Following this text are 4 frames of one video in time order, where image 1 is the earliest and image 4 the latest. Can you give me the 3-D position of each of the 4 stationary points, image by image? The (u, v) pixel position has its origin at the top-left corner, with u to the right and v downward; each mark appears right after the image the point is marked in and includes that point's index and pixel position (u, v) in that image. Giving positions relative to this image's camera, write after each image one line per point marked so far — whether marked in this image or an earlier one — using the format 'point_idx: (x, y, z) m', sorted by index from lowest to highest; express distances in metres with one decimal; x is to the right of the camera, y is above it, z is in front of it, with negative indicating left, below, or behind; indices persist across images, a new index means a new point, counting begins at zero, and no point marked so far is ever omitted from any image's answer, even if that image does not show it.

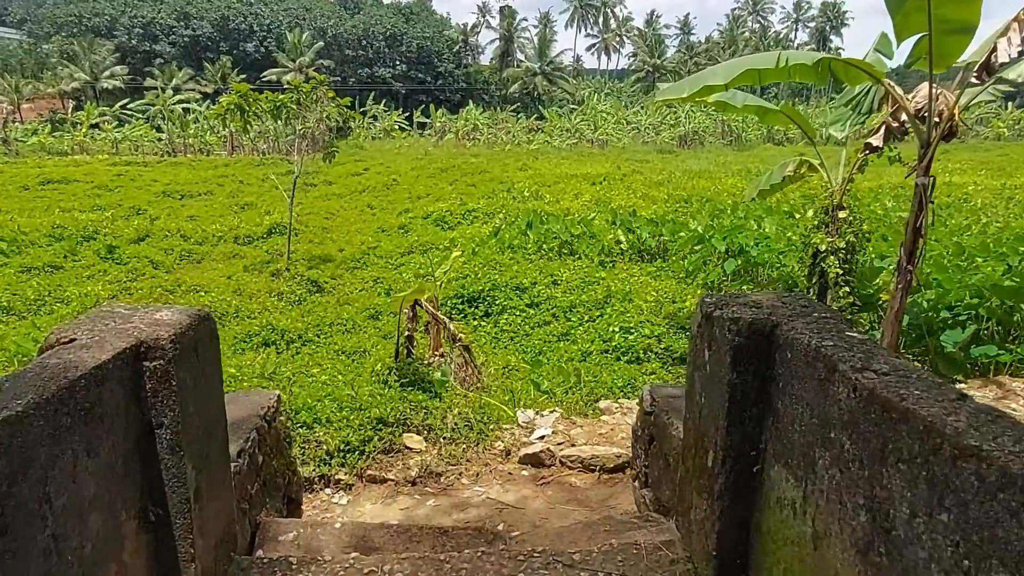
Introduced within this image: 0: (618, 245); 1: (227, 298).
0: (+1.1, +0.4, +7.3) m
1: (-2.8, -0.1, +7.1) m
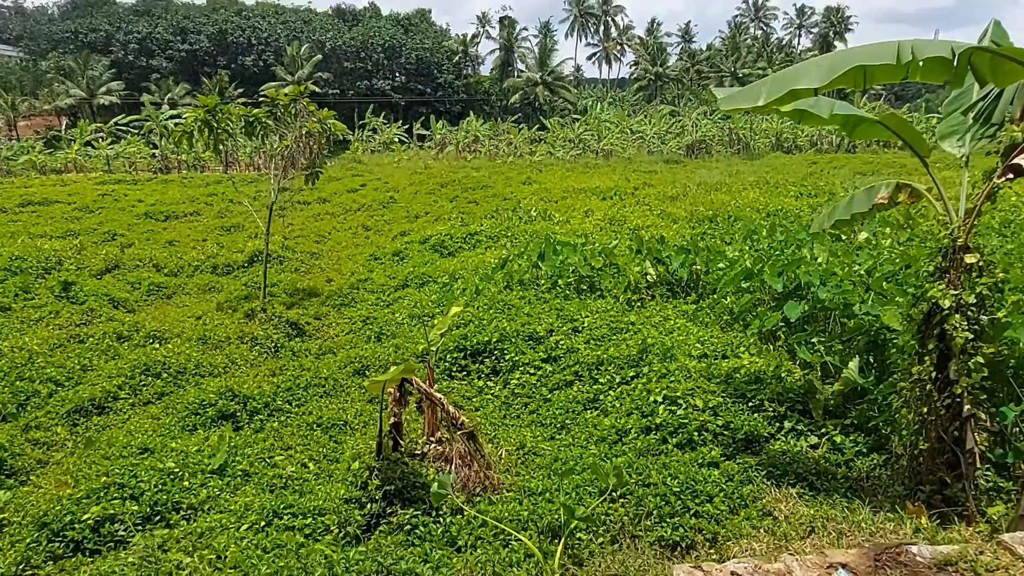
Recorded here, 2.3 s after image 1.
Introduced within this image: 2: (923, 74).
0: (+1.2, +0.1, +6.2) m
1: (-2.7, -0.5, +6.0) m
2: (+1.6, +0.9, +2.9) m
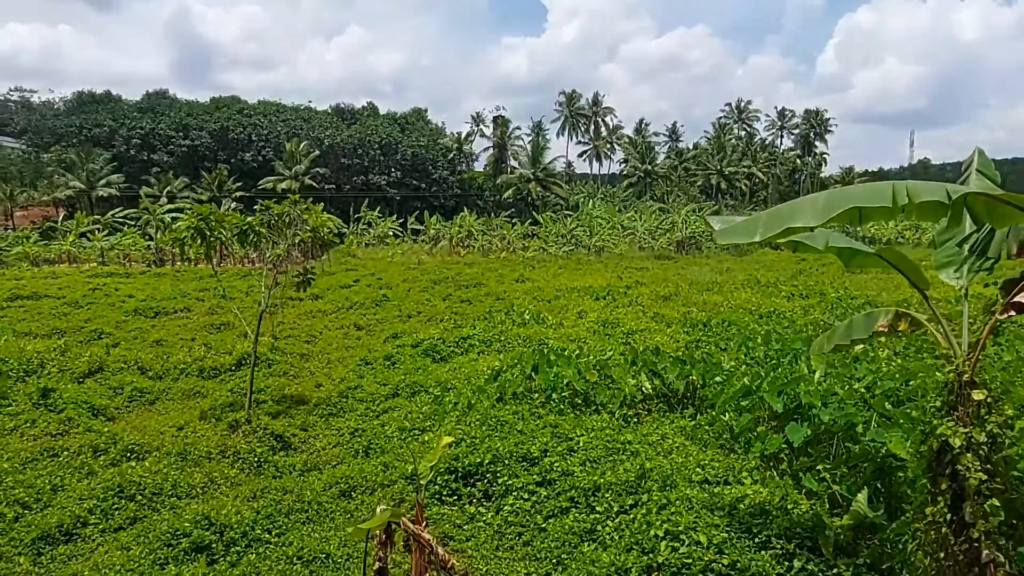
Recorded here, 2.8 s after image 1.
0: (+1.1, -0.9, +6.1) m
1: (-2.8, -1.4, +5.7) m
2: (+1.6, +0.3, +2.9) m
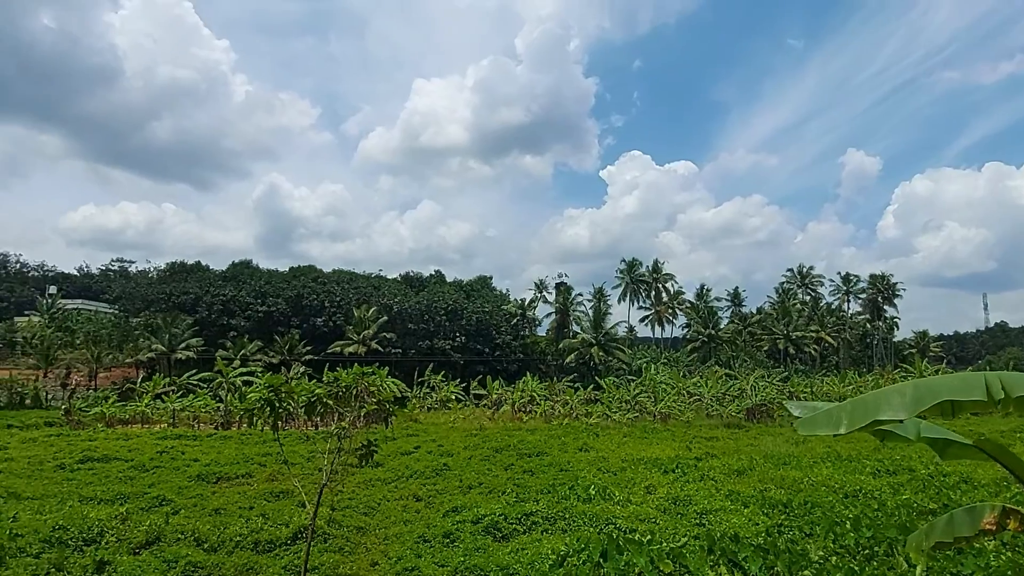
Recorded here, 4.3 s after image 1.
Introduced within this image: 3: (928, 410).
0: (+1.6, -2.3, +5.5) m
1: (-2.3, -2.8, +5.4) m
2: (+1.9, -0.4, +2.7) m
3: (+1.6, -0.5, +2.7) m
